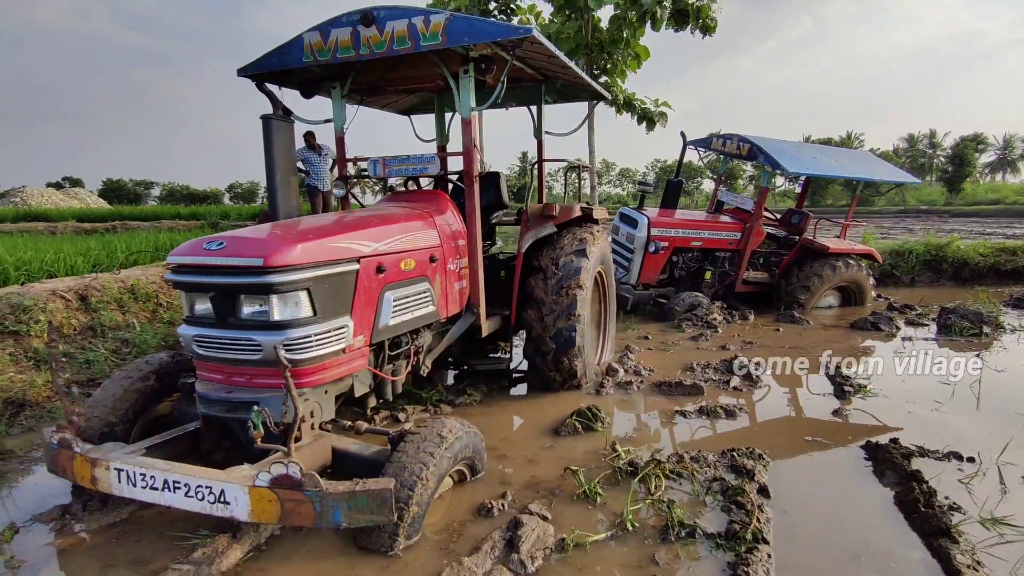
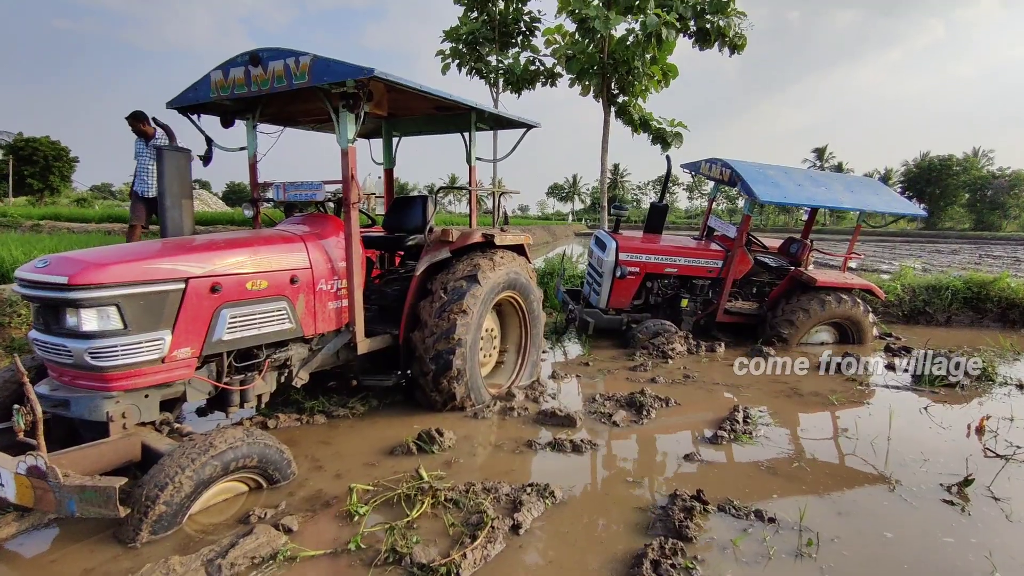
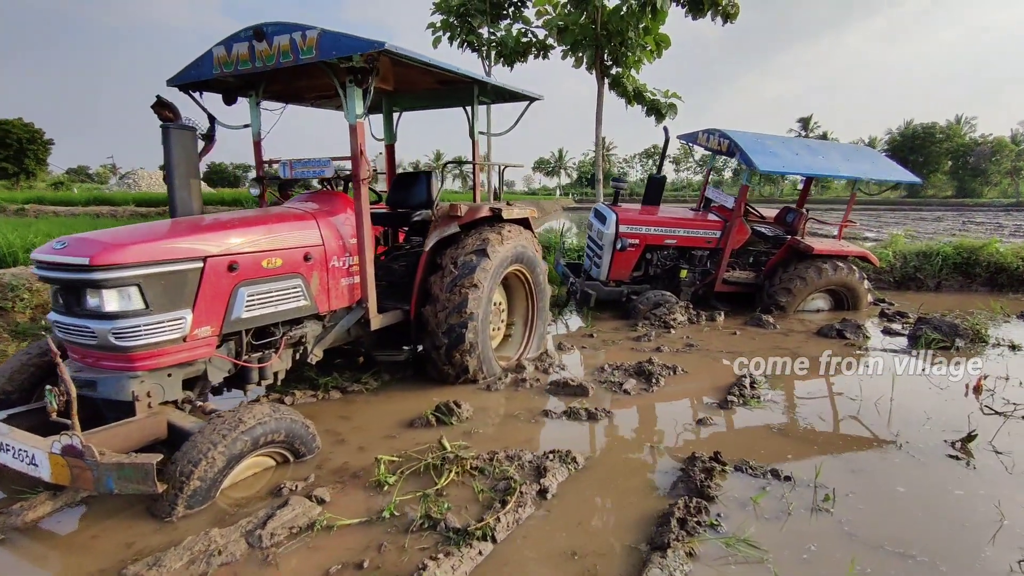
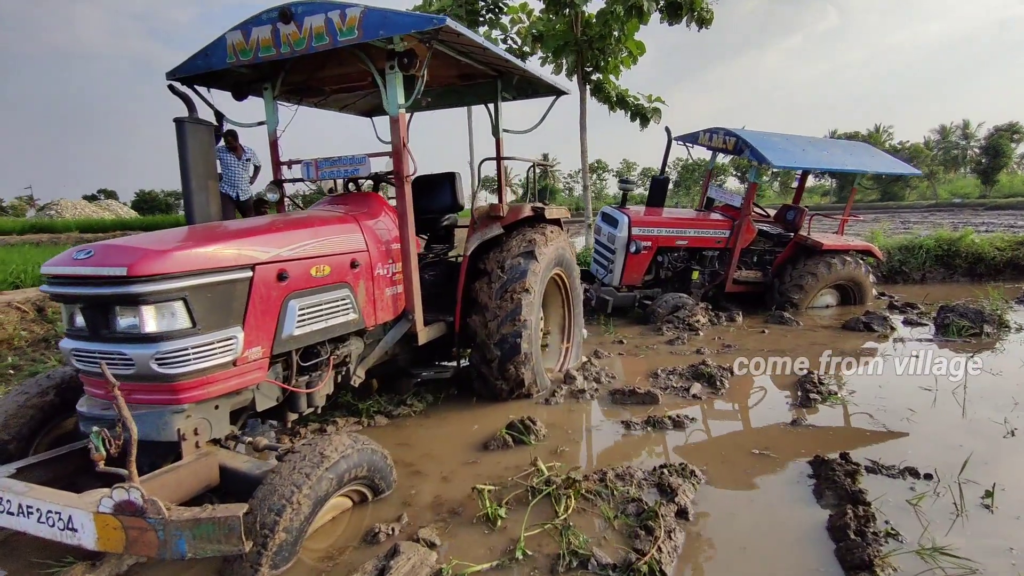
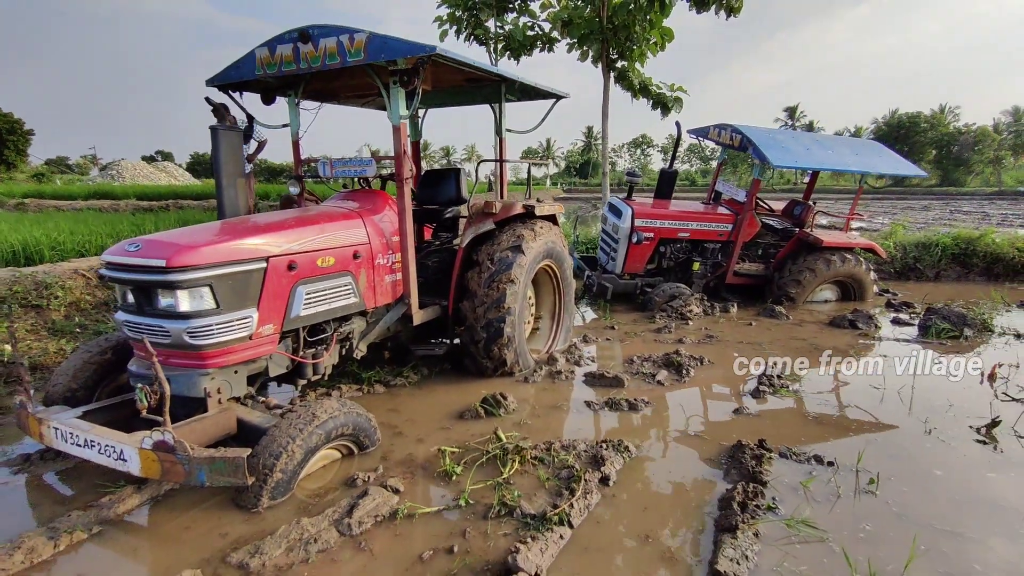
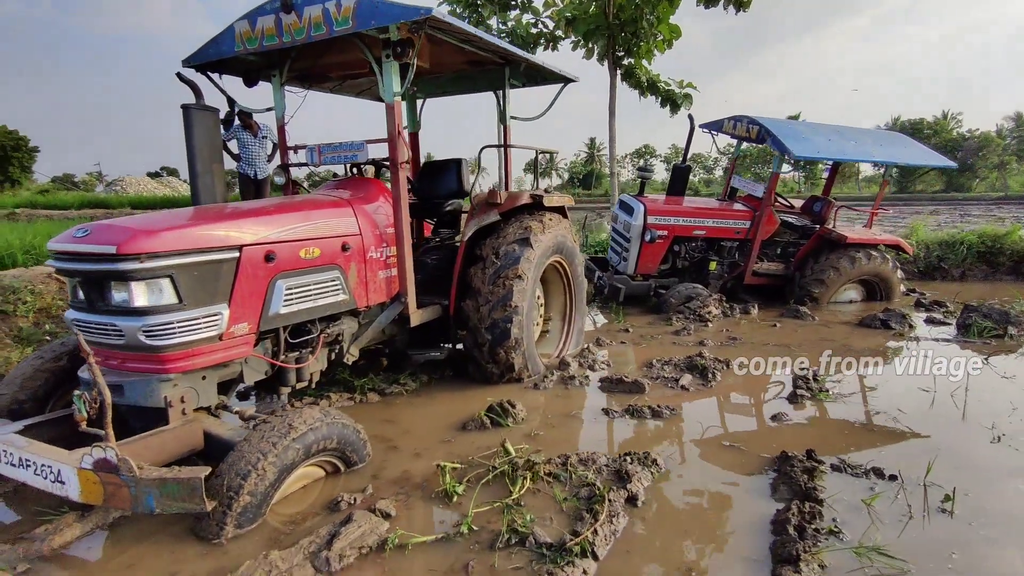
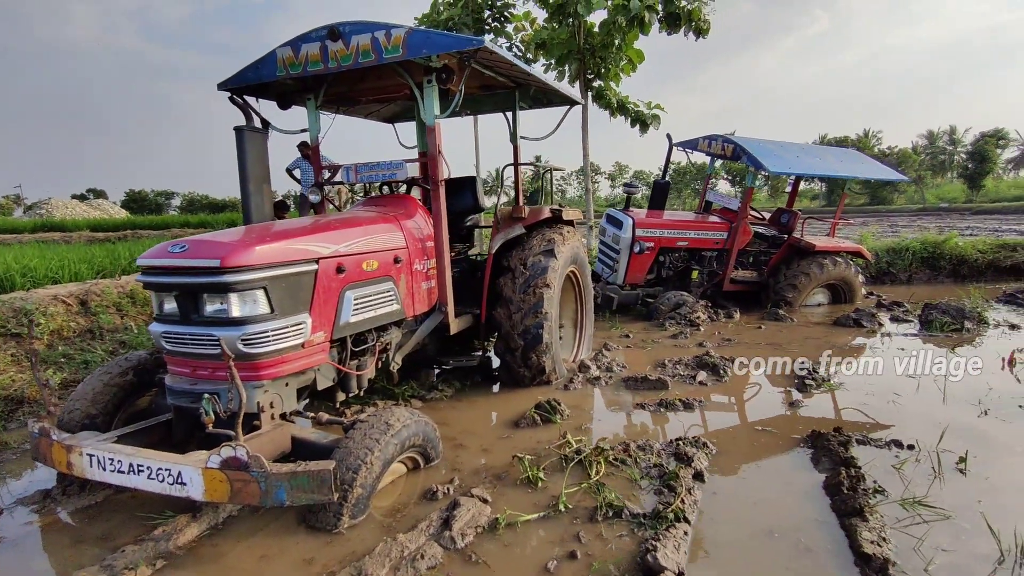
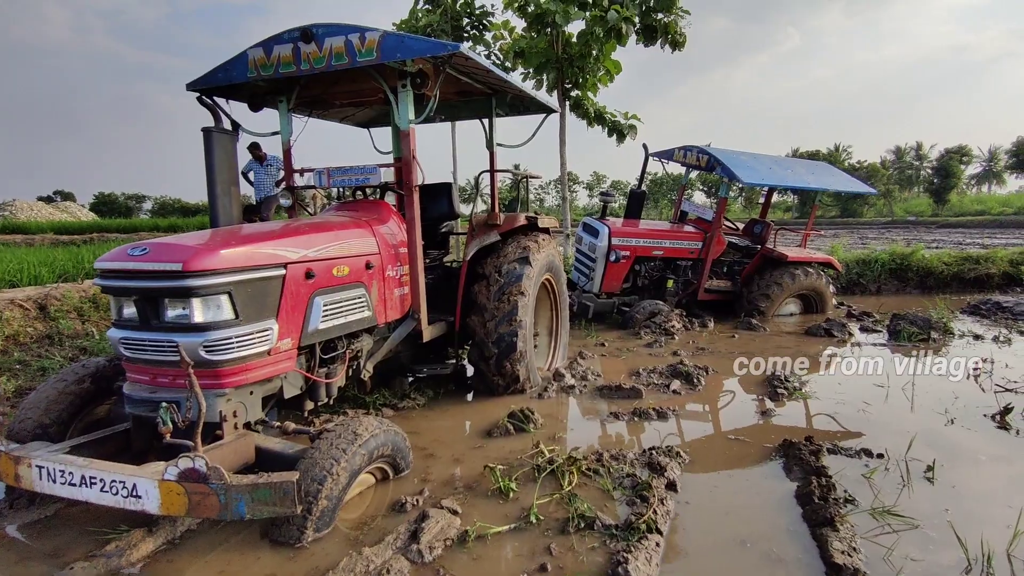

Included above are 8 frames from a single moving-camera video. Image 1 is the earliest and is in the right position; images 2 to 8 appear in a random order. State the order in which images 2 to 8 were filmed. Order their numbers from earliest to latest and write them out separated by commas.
7, 8, 4, 6, 5, 3, 2
